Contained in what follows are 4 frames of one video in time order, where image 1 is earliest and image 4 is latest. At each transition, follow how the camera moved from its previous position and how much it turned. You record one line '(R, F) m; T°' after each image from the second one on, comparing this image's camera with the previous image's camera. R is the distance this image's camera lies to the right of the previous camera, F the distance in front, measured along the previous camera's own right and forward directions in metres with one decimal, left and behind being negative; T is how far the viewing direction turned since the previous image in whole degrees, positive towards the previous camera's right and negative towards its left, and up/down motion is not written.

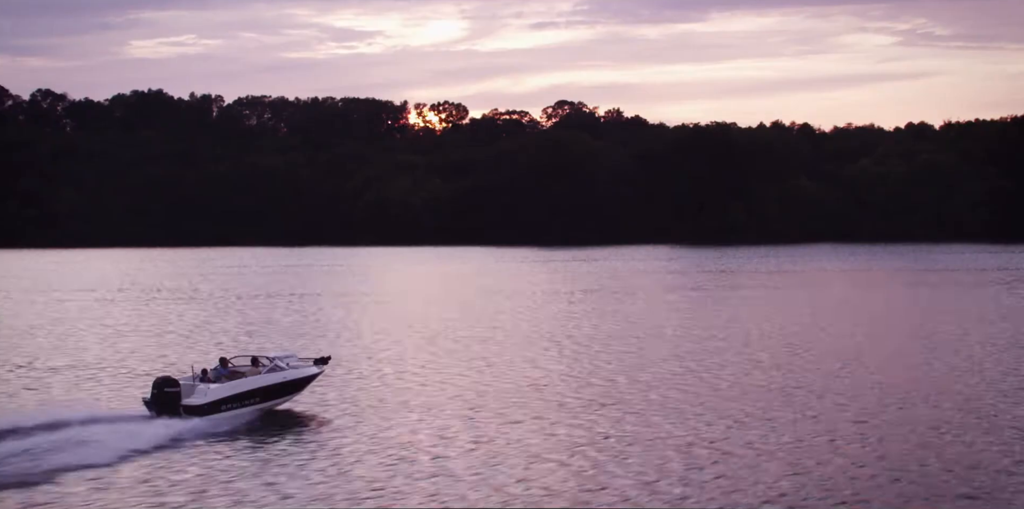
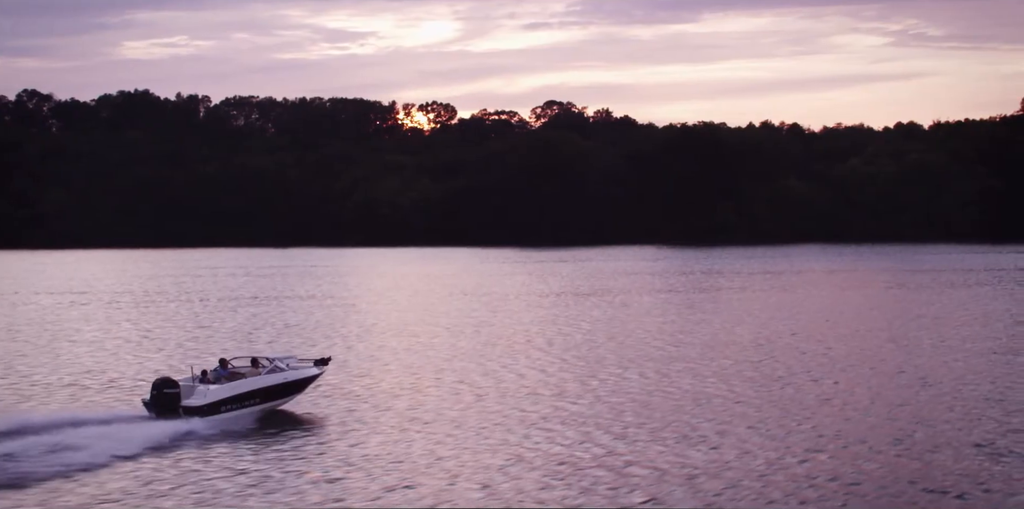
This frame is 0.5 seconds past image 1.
(+0.4, -3.7) m; 0°
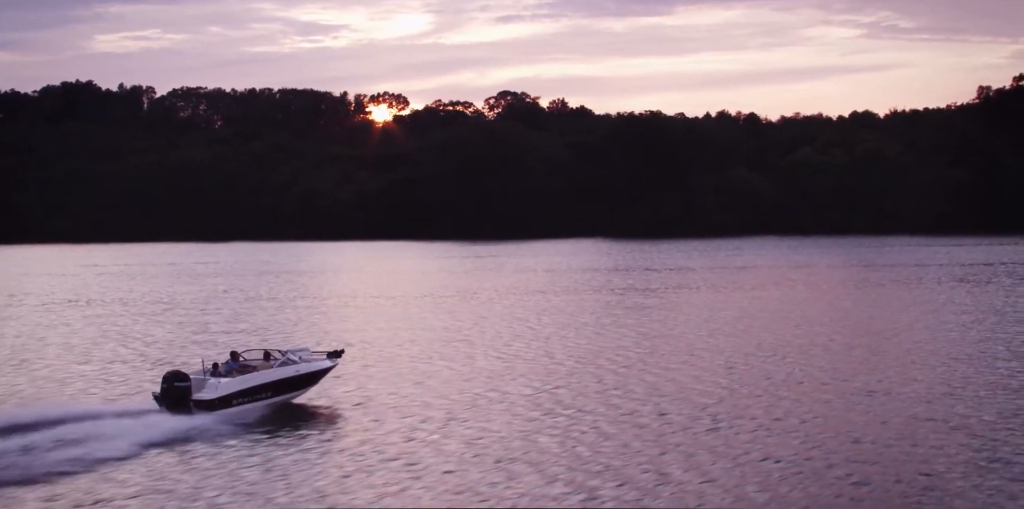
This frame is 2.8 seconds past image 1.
(+0.8, +7.4) m; +1°
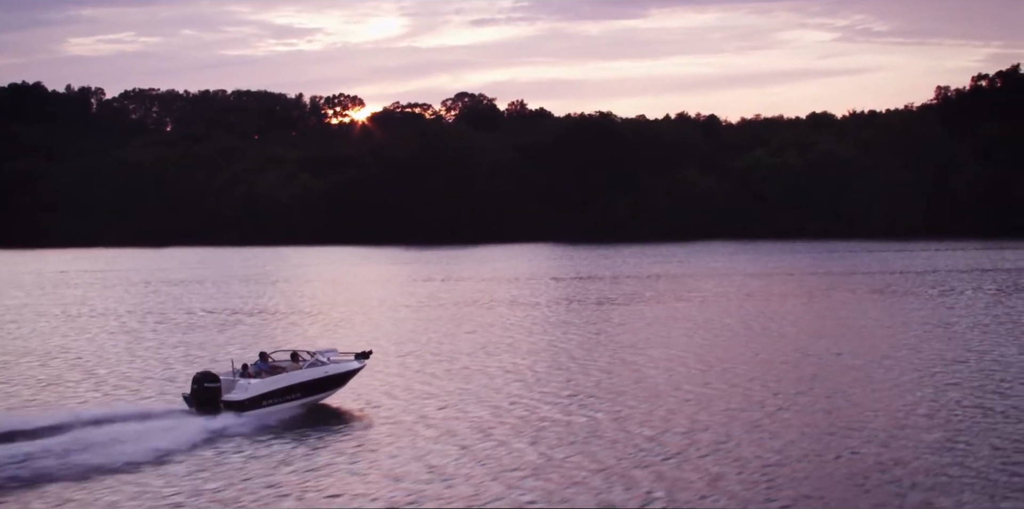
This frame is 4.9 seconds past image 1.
(+2.7, +3.4) m; +1°
